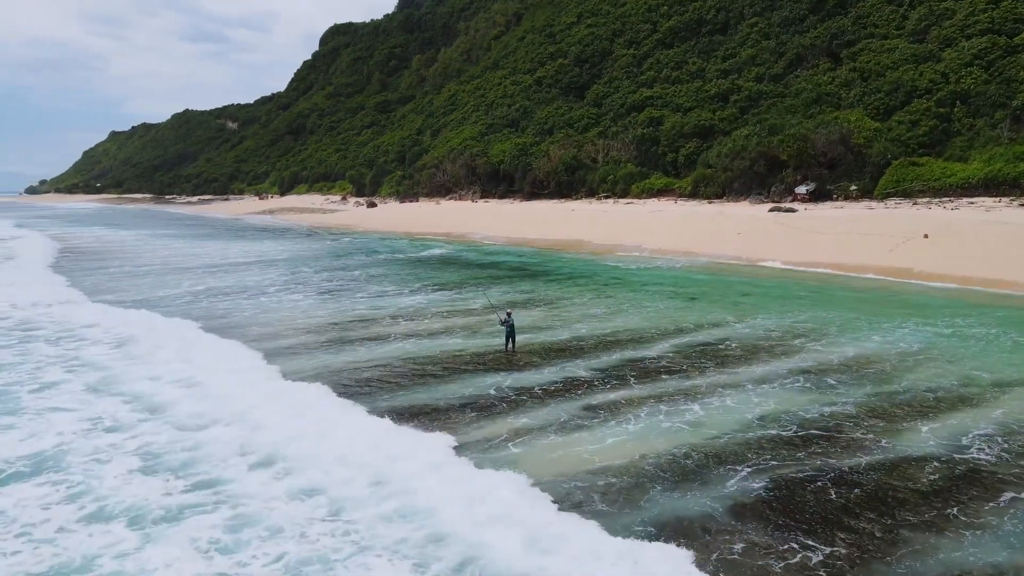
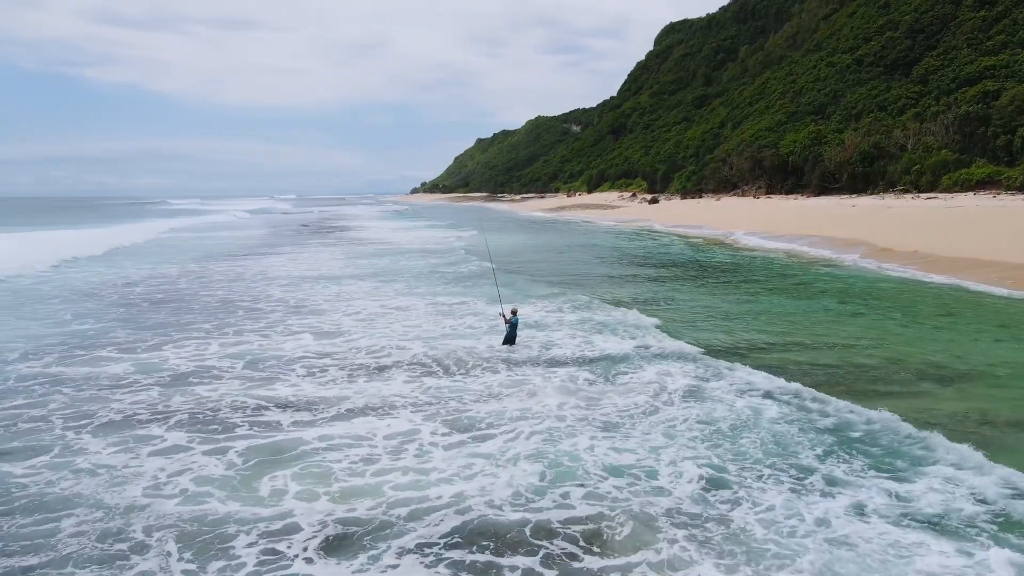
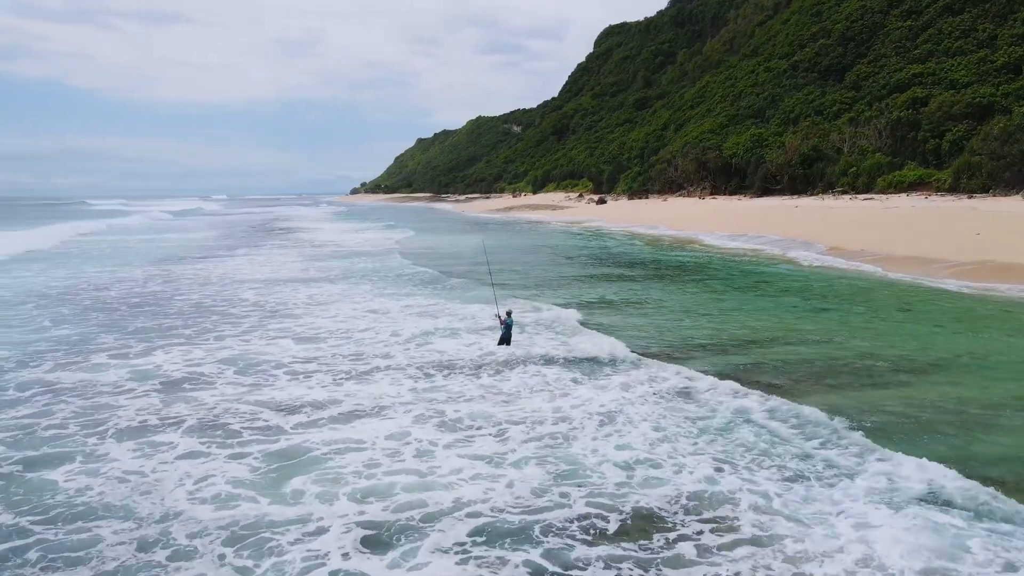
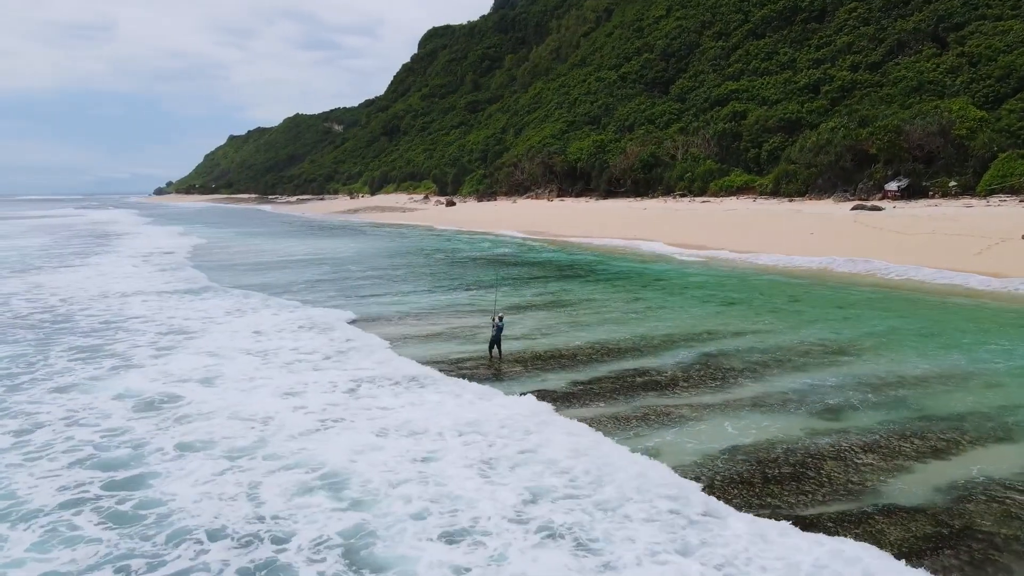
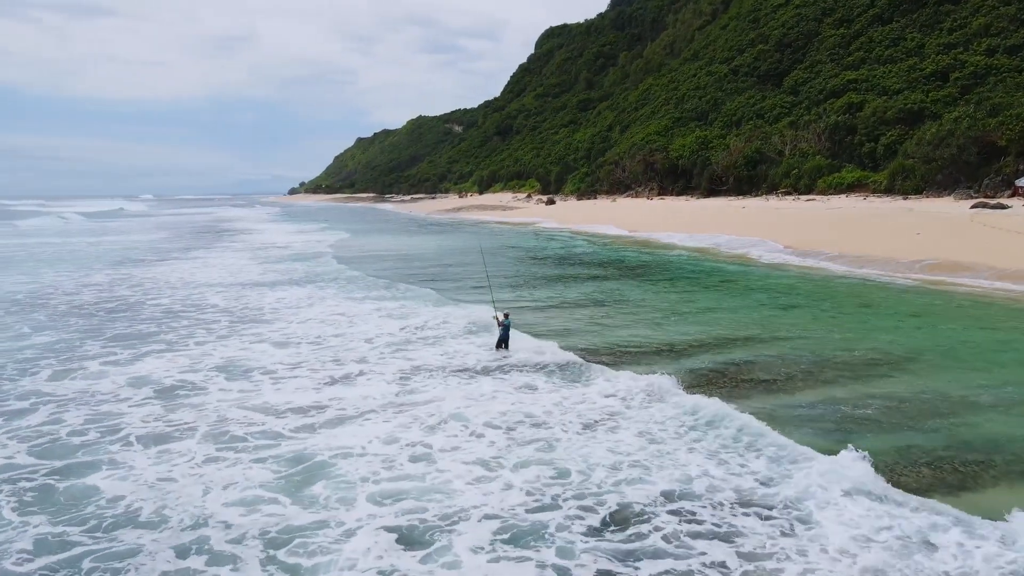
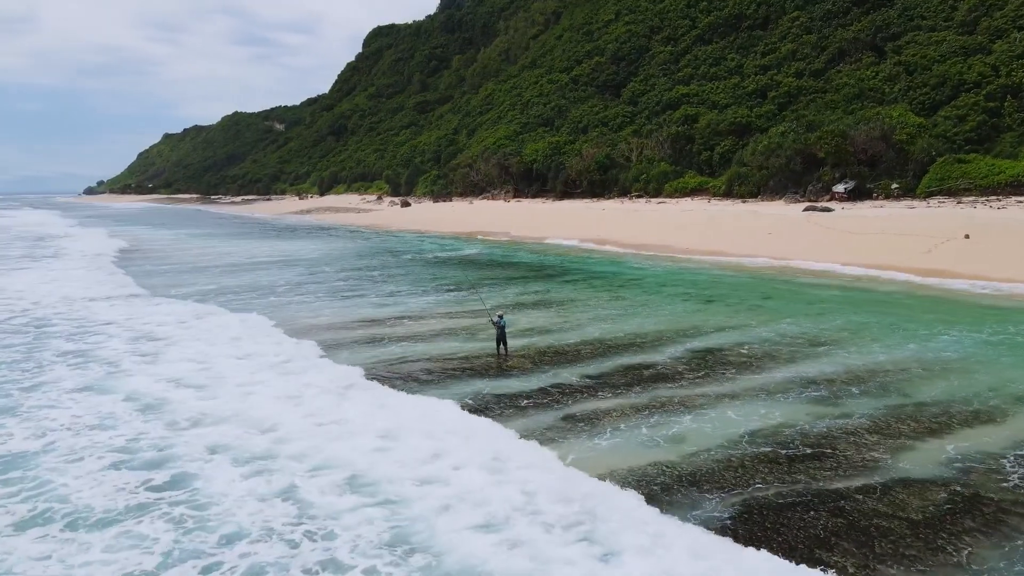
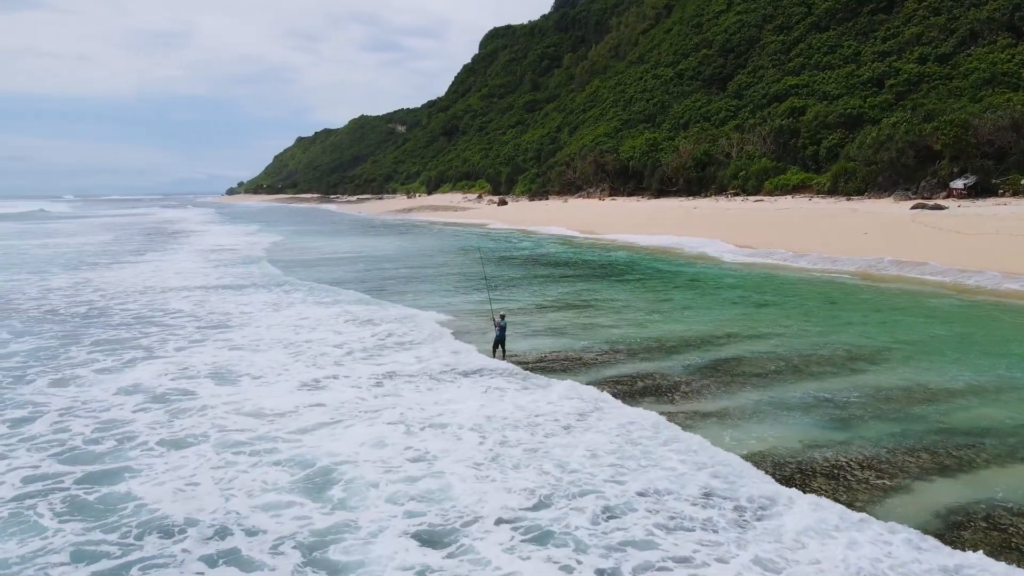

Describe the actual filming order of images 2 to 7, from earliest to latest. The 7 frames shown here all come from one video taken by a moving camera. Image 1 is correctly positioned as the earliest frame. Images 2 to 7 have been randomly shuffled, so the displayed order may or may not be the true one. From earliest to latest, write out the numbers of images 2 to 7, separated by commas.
6, 4, 7, 5, 3, 2
